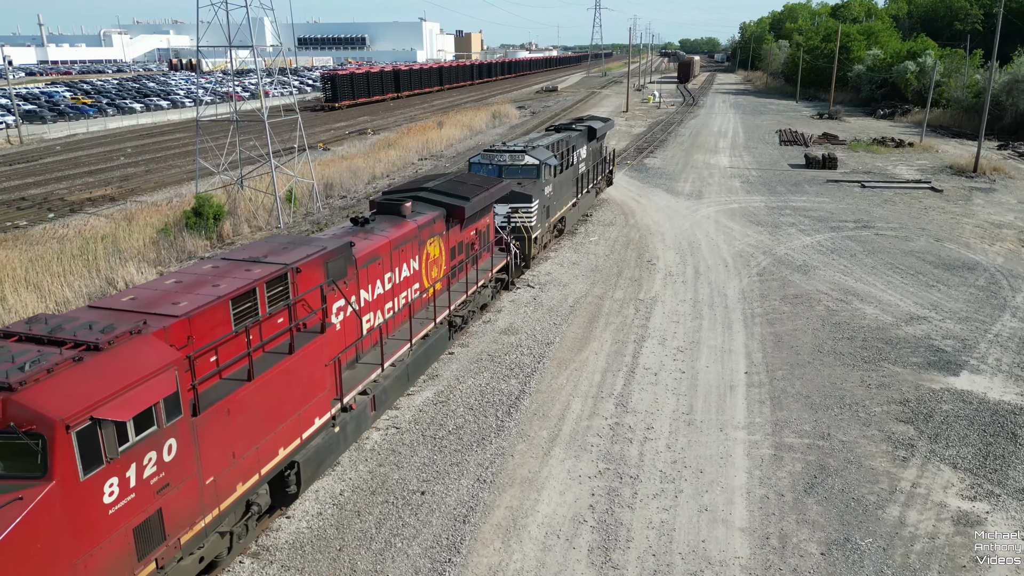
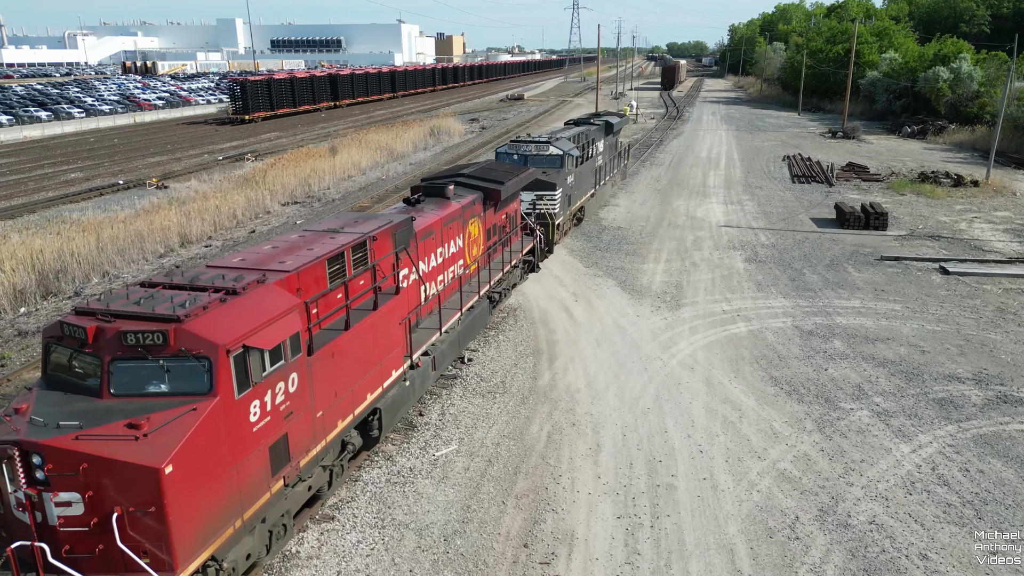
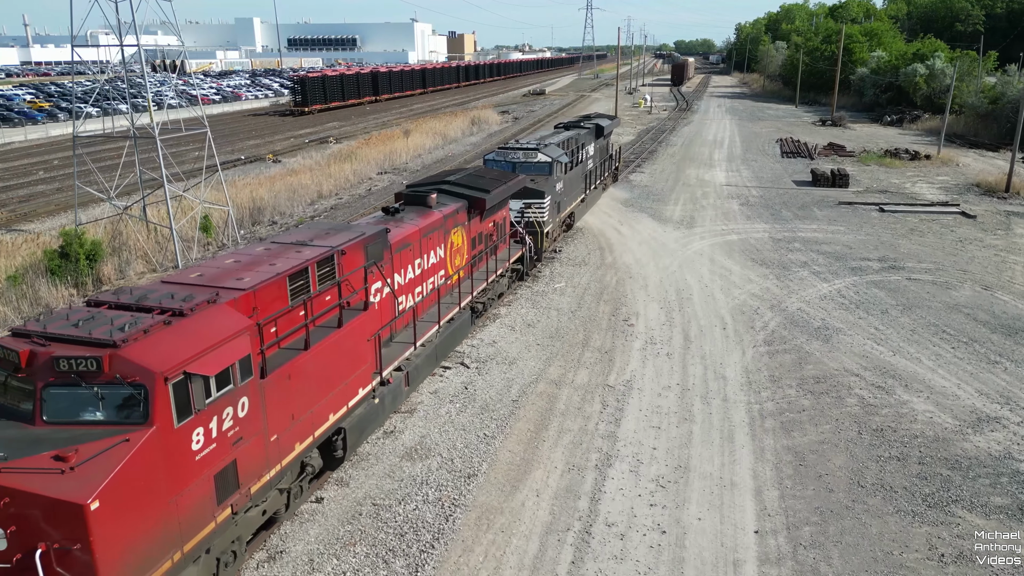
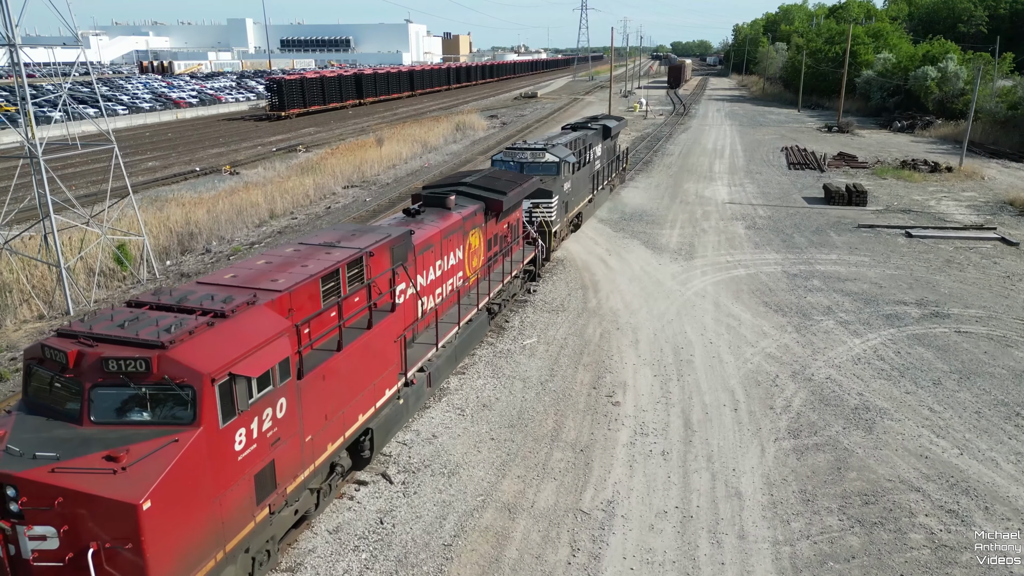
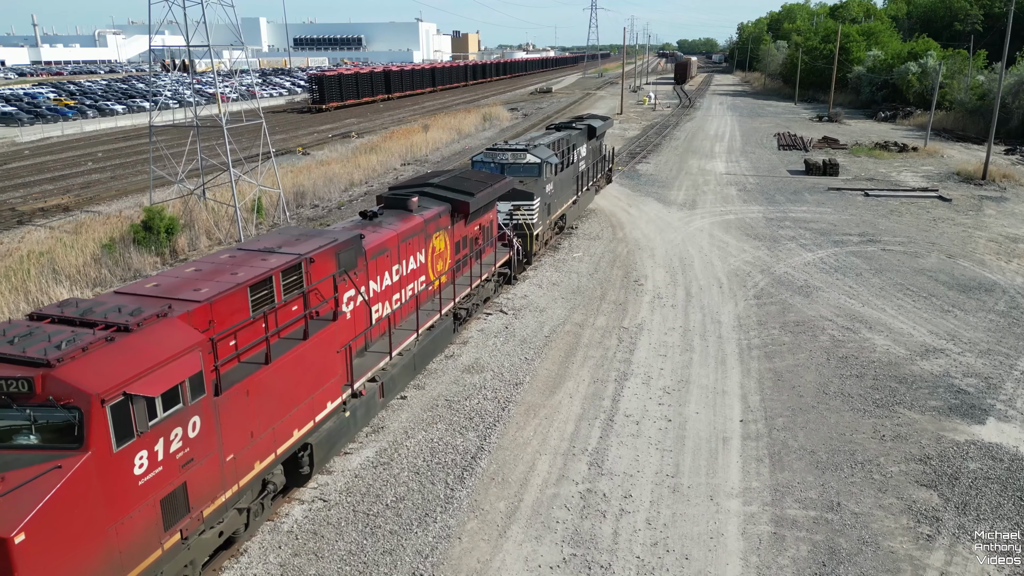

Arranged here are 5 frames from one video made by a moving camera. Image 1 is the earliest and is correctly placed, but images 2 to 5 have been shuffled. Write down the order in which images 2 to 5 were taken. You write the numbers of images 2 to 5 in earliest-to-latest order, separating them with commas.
5, 3, 4, 2
